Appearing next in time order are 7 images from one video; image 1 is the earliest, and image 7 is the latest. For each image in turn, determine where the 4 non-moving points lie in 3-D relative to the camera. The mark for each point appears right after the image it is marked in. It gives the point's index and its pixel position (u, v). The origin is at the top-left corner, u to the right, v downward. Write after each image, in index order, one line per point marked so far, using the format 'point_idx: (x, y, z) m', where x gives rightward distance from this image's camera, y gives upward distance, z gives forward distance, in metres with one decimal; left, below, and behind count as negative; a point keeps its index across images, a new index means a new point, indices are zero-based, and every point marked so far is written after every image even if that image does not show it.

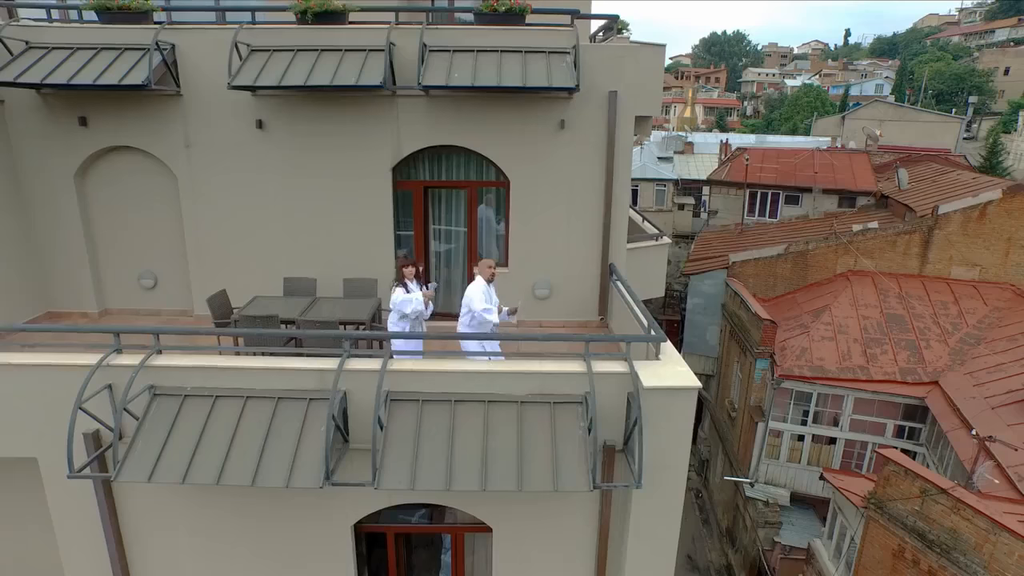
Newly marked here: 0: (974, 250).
0: (+11.5, +1.0, +15.7) m
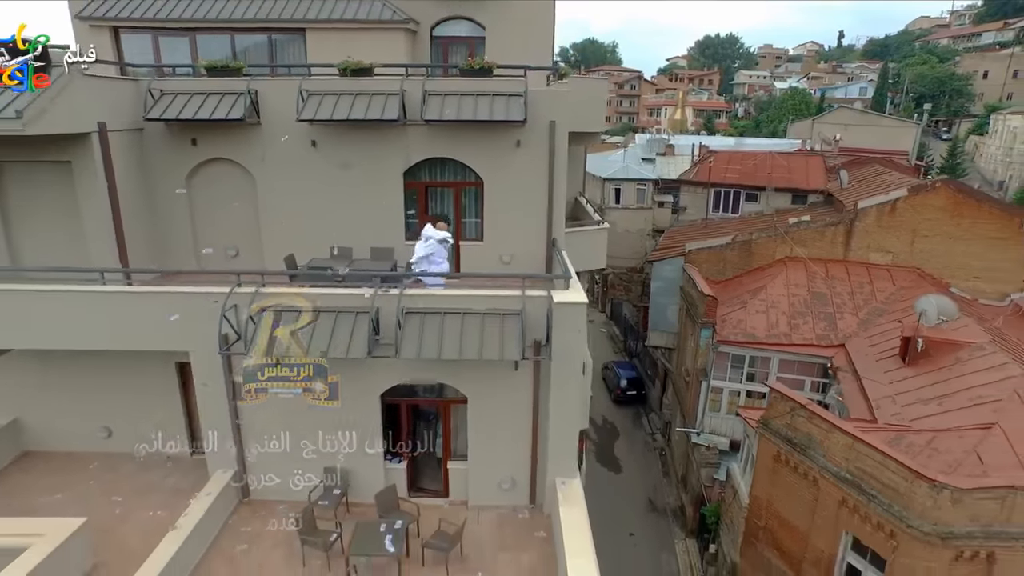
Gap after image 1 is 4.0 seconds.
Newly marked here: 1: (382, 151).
0: (+11.1, +1.5, +18.7) m
1: (-2.0, +2.1, +9.8) m
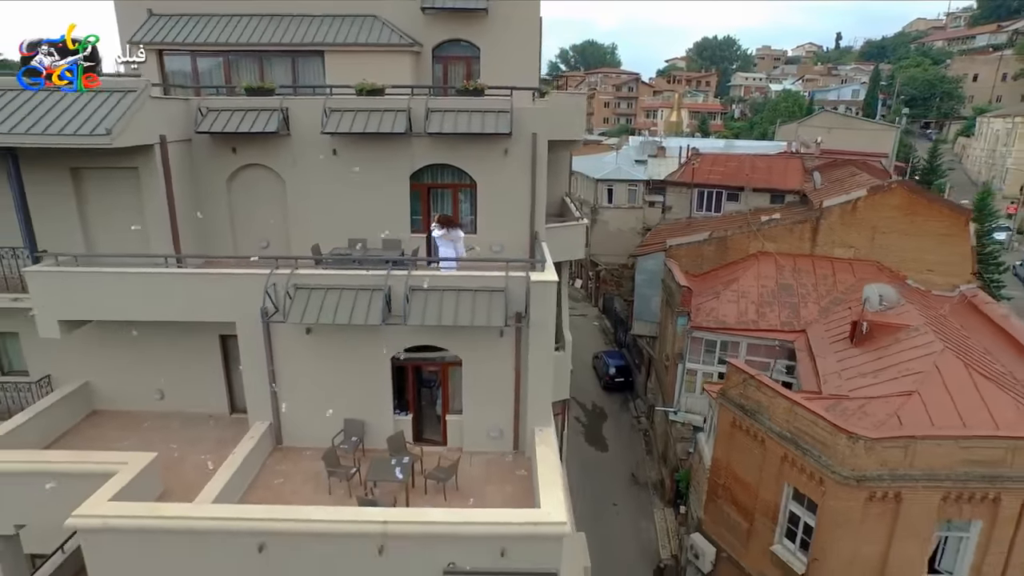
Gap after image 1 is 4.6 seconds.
0: (+10.9, +1.7, +20.4) m
1: (-2.2, +2.4, +11.6) m
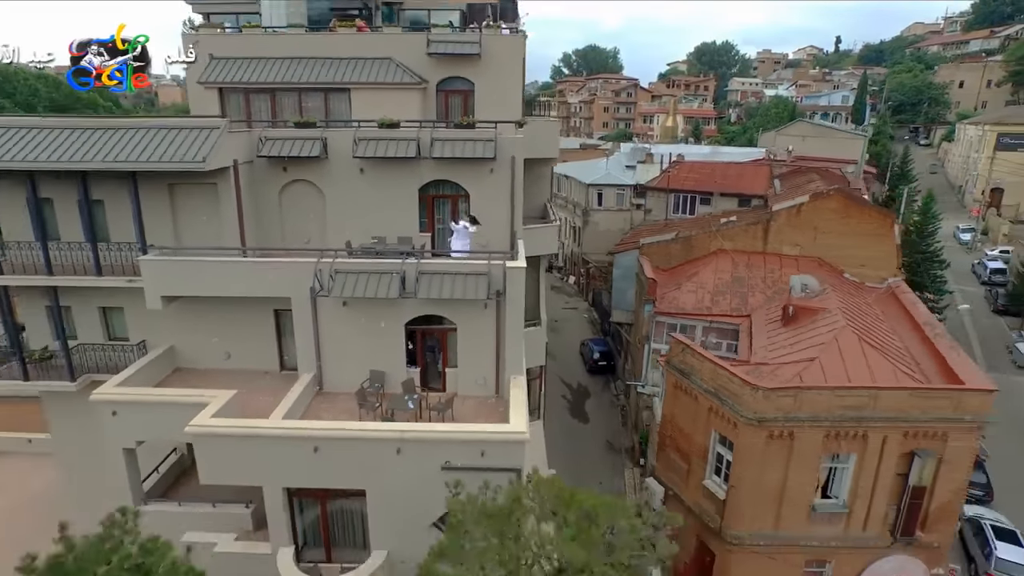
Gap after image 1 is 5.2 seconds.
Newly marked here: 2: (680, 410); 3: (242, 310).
0: (+10.7, +2.0, +23.8) m
1: (-2.5, +2.7, +15.1) m
2: (+4.5, -3.3, +16.9) m
3: (-6.0, -0.5, +14.1) m
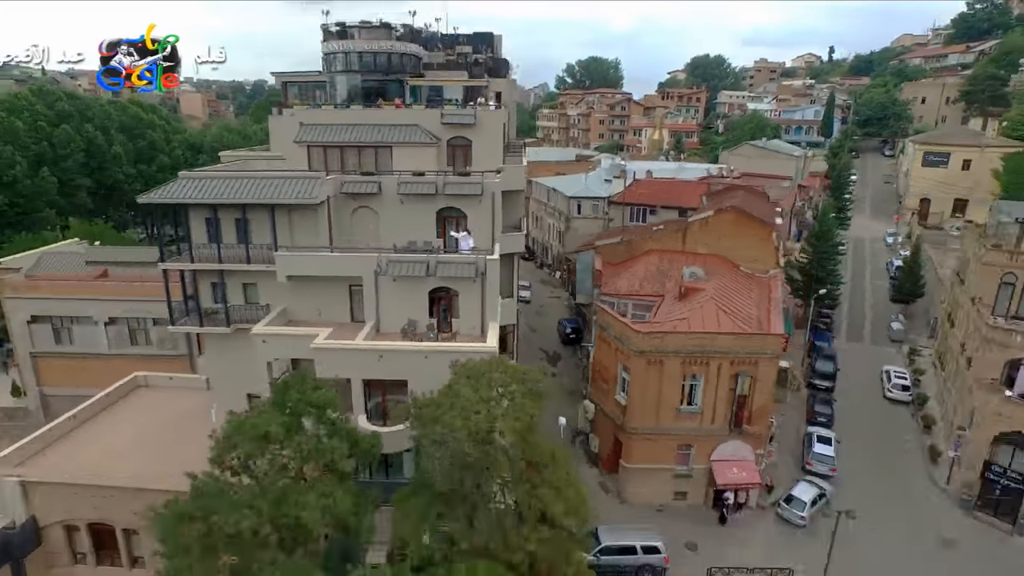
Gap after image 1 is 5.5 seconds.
0: (+10.1, +2.6, +33.0) m
1: (-3.3, +3.3, +24.5) m
2: (+3.8, -2.7, +26.2) m
3: (-6.8, +0.1, +23.5) m
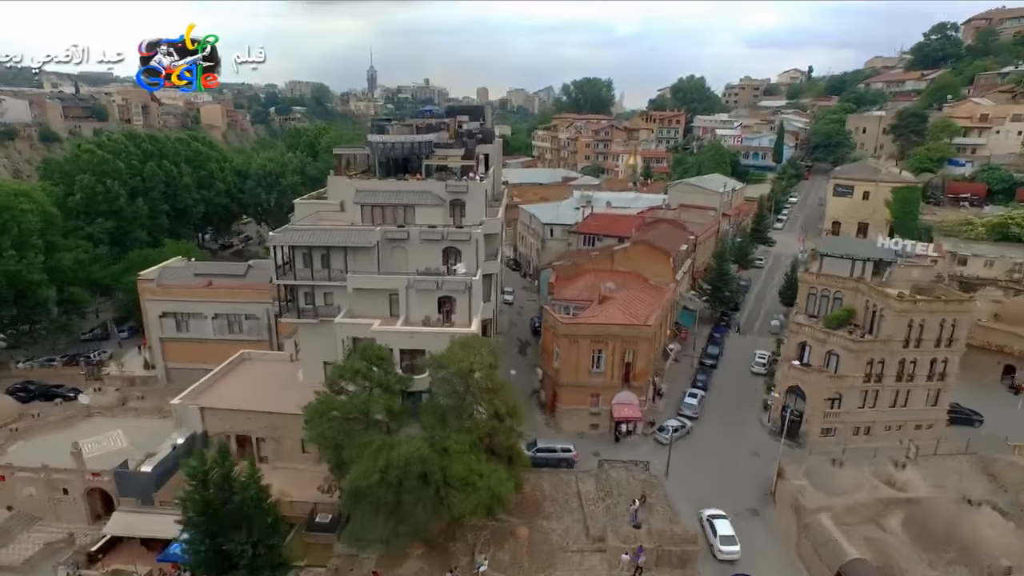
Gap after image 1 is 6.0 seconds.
0: (+8.7, +2.0, +47.9) m
1: (-4.7, +2.8, +39.5) m
2: (+2.3, -3.2, +41.1) m
3: (-8.2, -0.4, +38.6) m
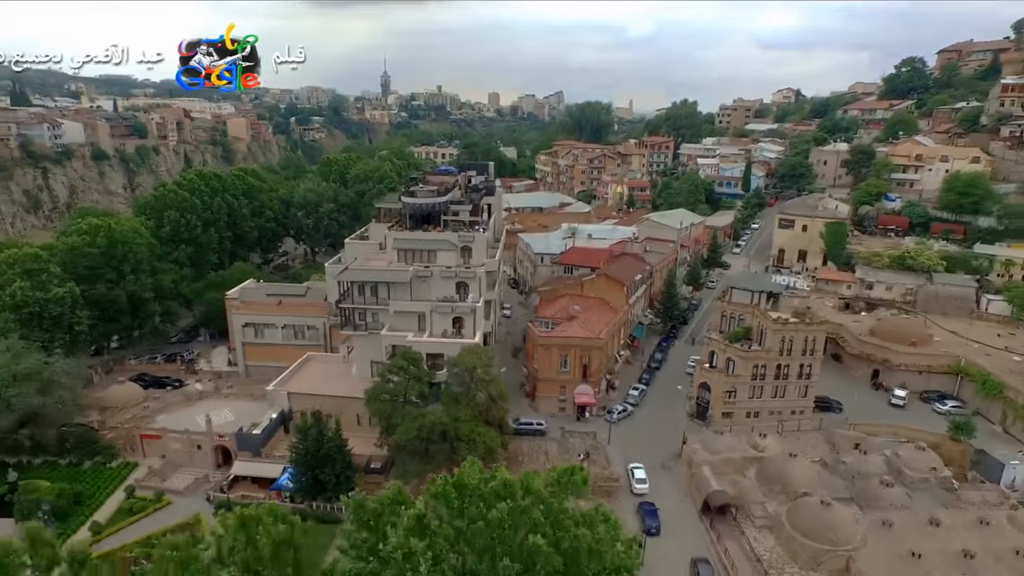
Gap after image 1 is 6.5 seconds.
0: (+8.2, 0.0, +63.6) m
1: (-5.3, +0.9, +55.4) m
2: (+1.7, -5.2, +56.9) m
3: (-8.9, -2.2, +54.6) m
